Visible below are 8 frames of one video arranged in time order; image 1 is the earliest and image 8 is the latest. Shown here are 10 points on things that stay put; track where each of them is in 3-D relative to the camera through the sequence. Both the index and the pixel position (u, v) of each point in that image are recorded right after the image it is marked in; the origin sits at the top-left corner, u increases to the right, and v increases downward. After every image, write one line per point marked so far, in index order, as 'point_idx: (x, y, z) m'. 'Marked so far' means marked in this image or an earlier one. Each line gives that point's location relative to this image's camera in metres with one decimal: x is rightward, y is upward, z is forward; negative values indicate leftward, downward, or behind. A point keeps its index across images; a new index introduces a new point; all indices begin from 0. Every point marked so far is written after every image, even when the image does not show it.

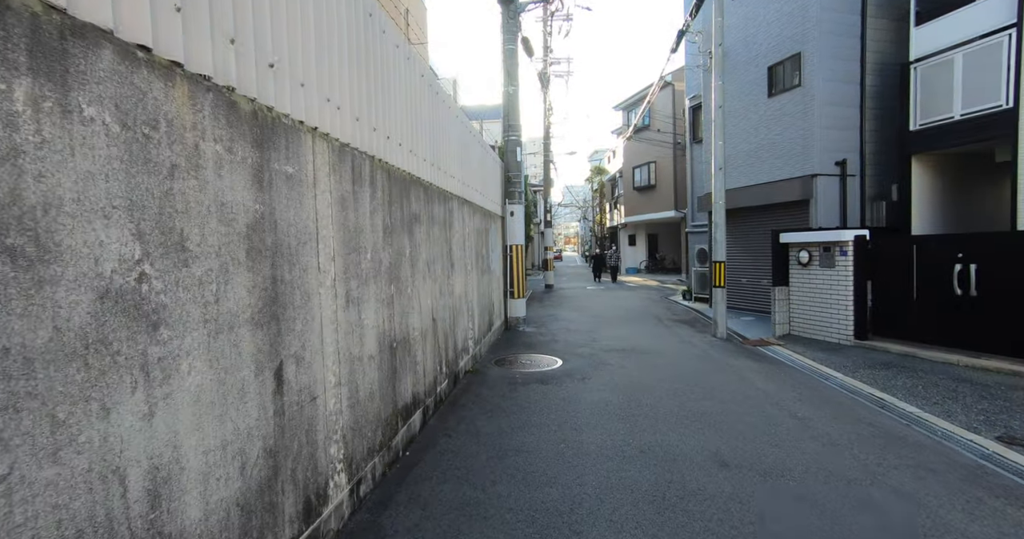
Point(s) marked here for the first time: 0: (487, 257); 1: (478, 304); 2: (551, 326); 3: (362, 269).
0: (-0.4, +0.2, +8.3) m
1: (-0.5, -0.5, +7.1) m
2: (+0.8, -1.2, +10.5) m
3: (-0.9, 0.0, +3.0) m
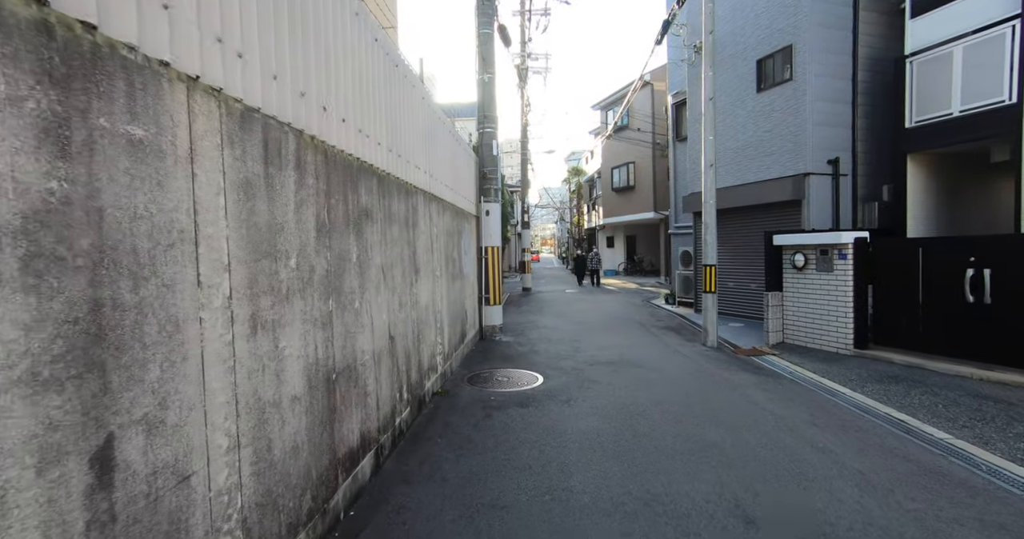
0: (-0.8, +0.1, +7.5) m
1: (-0.8, -0.6, +6.3) m
2: (+0.3, -1.3, +9.8) m
3: (-1.0, -0.1, +2.2) m
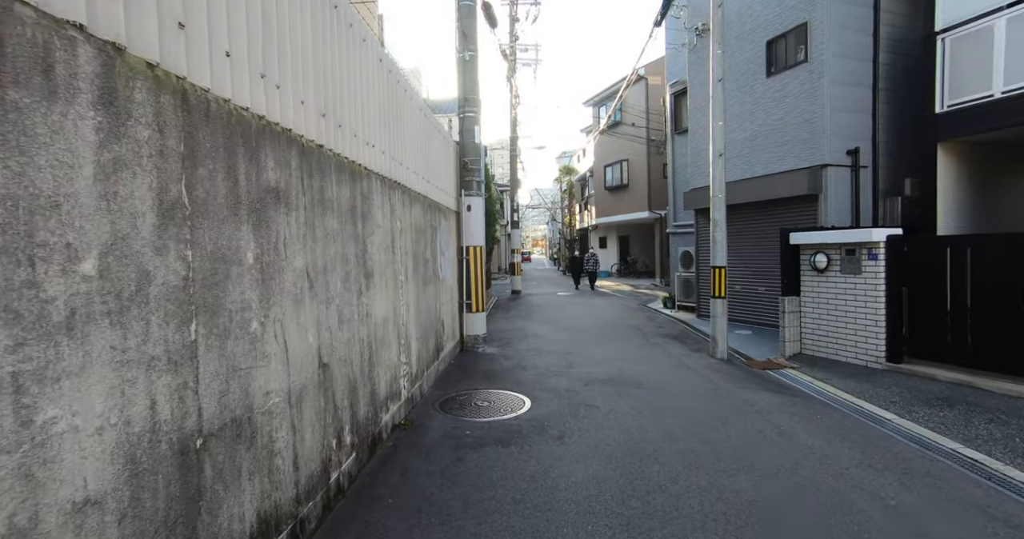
0: (-1.0, +0.1, +6.5) m
1: (-1.0, -0.6, +5.3) m
2: (+0.1, -1.3, +8.8) m
3: (-1.1, -0.1, +1.2) m
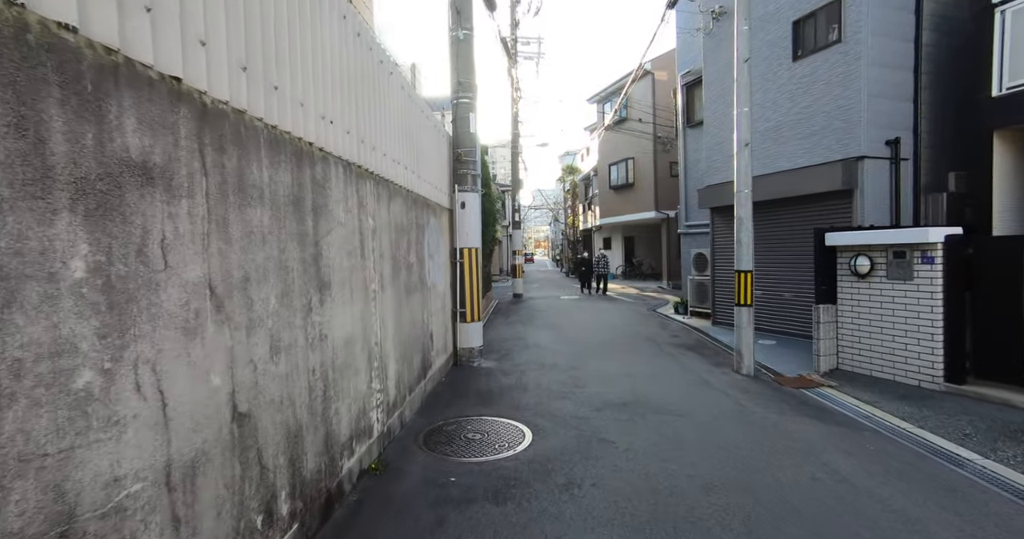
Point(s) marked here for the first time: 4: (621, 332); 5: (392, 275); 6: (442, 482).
0: (-1.0, 0.0, +5.7) m
1: (-1.0, -0.7, +4.5) m
2: (+0.1, -1.4, +7.9) m
3: (-1.2, -0.1, +0.4) m
4: (+2.2, -1.3, +10.5) m
5: (-1.1, -0.1, +4.5) m
6: (-0.5, -1.4, +3.5) m
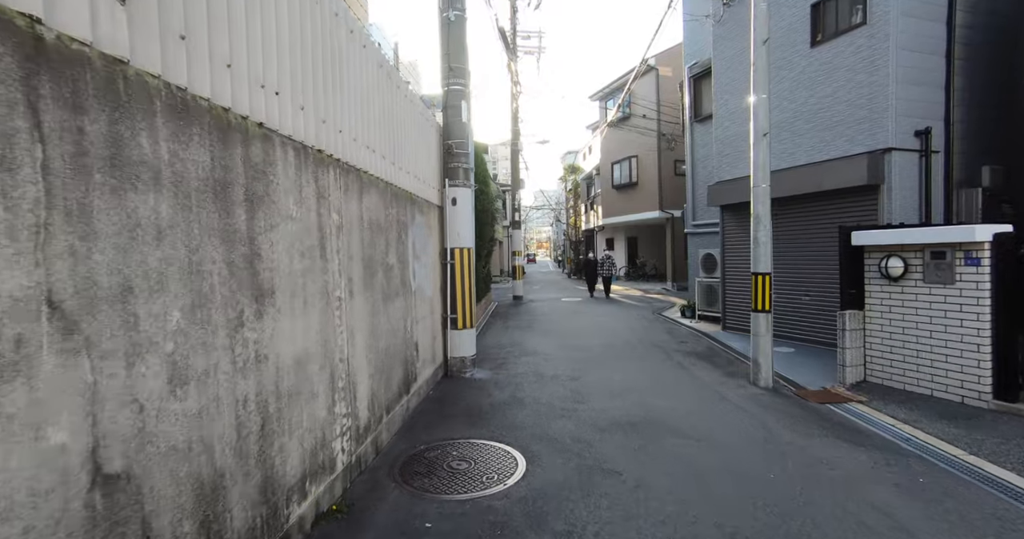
0: (-1.1, 0.0, +5.1) m
1: (-1.1, -0.7, +3.9) m
2: (0.0, -1.4, +7.3) m
3: (-1.3, -0.1, -0.2) m
4: (+2.2, -1.3, +9.9) m
5: (-1.1, -0.1, +3.9) m
6: (-0.5, -1.5, +2.9) m
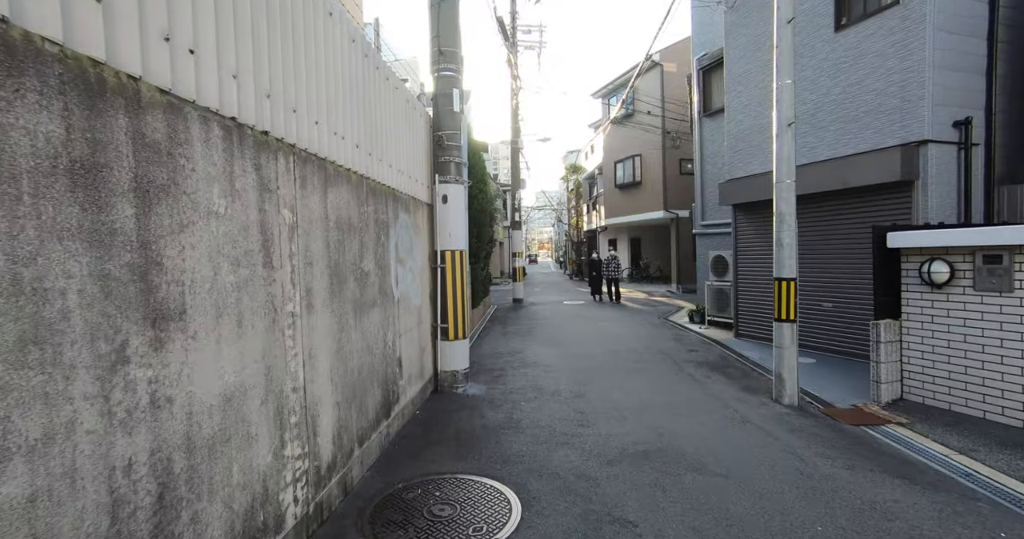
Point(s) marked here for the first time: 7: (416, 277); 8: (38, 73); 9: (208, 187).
0: (-1.1, -0.1, +4.5) m
1: (-1.1, -0.7, +3.3) m
2: (0.0, -1.4, +6.7) m
3: (-1.3, -0.2, -0.8) m
4: (+2.2, -1.4, +9.2) m
5: (-1.2, -0.1, +3.3) m
6: (-0.6, -1.5, +2.3) m
7: (-1.0, -0.1, +5.5) m
8: (-1.3, +0.5, +1.4) m
9: (-1.2, +0.3, +2.1) m
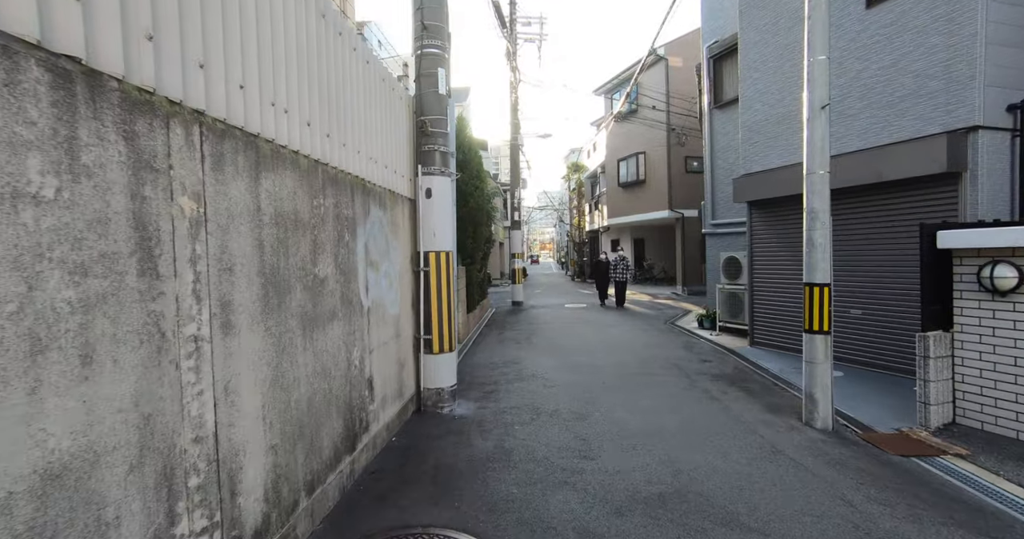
0: (-1.2, -0.1, +3.8) m
1: (-1.2, -0.8, +2.5) m
2: (-0.1, -1.5, +6.0) m
3: (-1.4, -0.2, -1.5) m
4: (+2.1, -1.4, +8.5) m
5: (-1.3, -0.2, +2.6) m
6: (-0.7, -1.6, +1.5) m
7: (-1.1, -0.1, +4.8) m
8: (-1.4, +0.5, +0.6) m
9: (-1.3, +0.3, +1.4) m
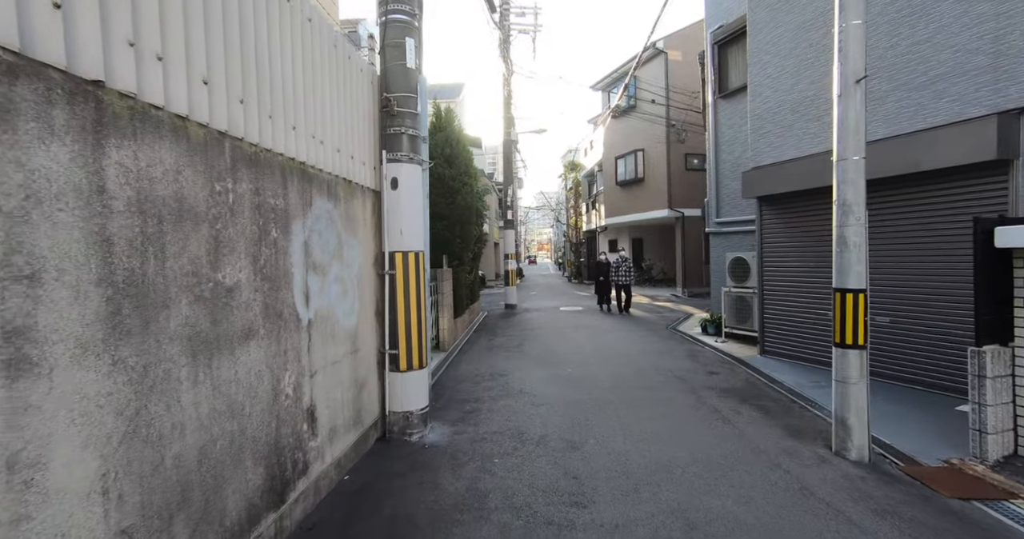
0: (-1.4, -0.1, +3.0) m
1: (-1.4, -0.8, +1.8) m
2: (-0.2, -1.5, +5.2) m
3: (-1.6, -0.2, -2.3) m
4: (+1.9, -1.5, +7.7) m
5: (-1.4, -0.2, +1.8) m
6: (-0.8, -1.6, +0.7) m
7: (-1.3, -0.1, +4.0) m
8: (-1.5, +0.5, -0.1) m
9: (-1.5, +0.3, +0.6) m
